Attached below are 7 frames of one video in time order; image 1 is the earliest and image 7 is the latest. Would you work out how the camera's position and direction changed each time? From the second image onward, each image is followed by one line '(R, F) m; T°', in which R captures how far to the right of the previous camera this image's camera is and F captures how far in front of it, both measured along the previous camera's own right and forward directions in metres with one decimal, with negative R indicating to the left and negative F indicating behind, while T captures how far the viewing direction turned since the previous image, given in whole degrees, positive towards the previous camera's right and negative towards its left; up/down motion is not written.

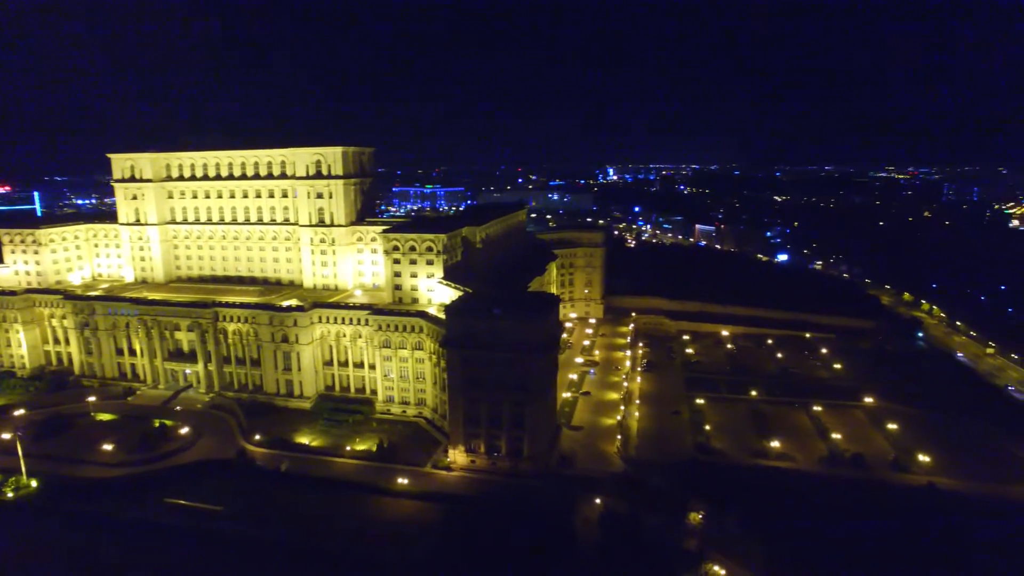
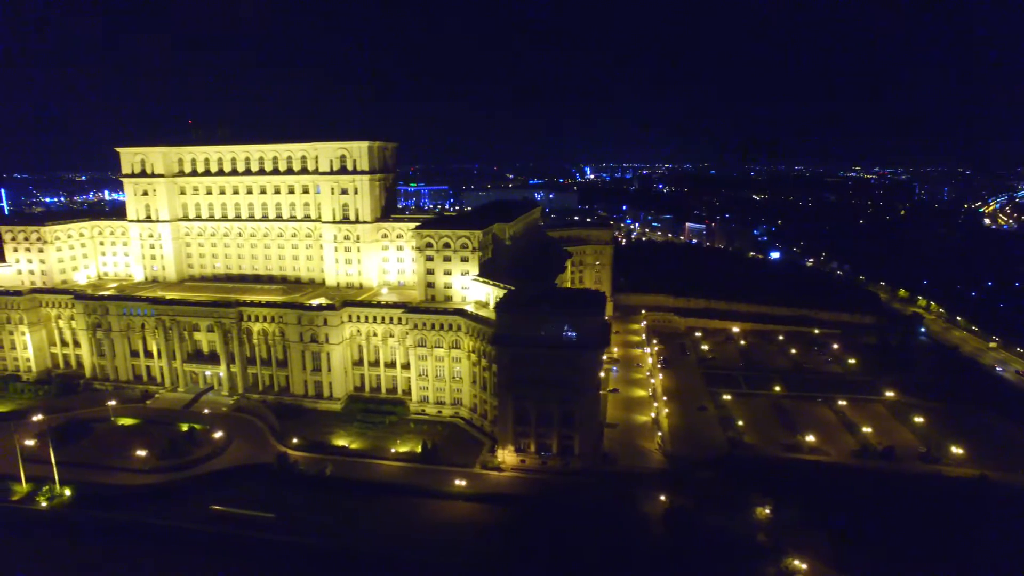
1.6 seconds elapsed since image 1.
(-6.3, +0.8) m; +3°
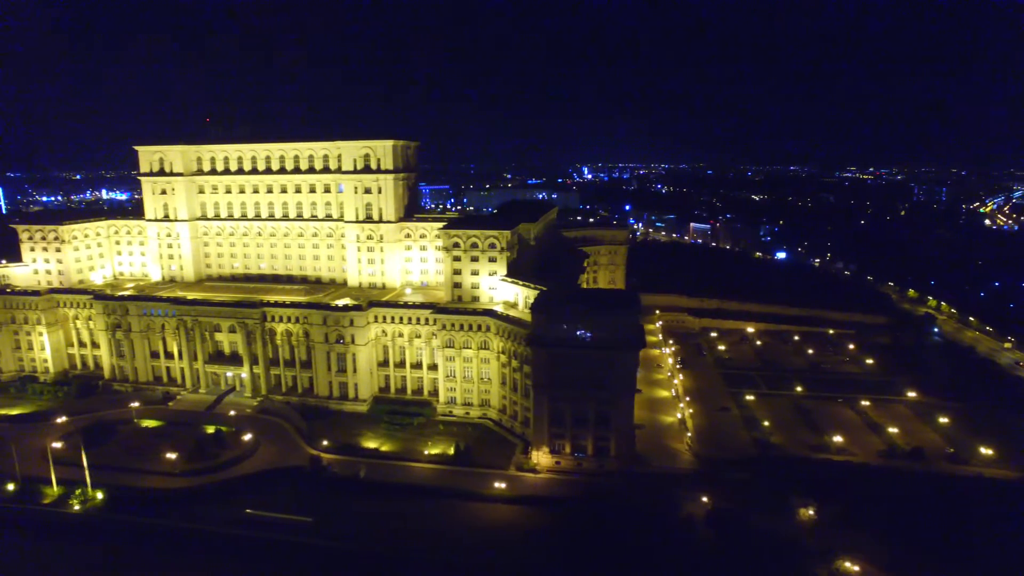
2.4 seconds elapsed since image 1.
(-3.4, +0.4) m; +1°
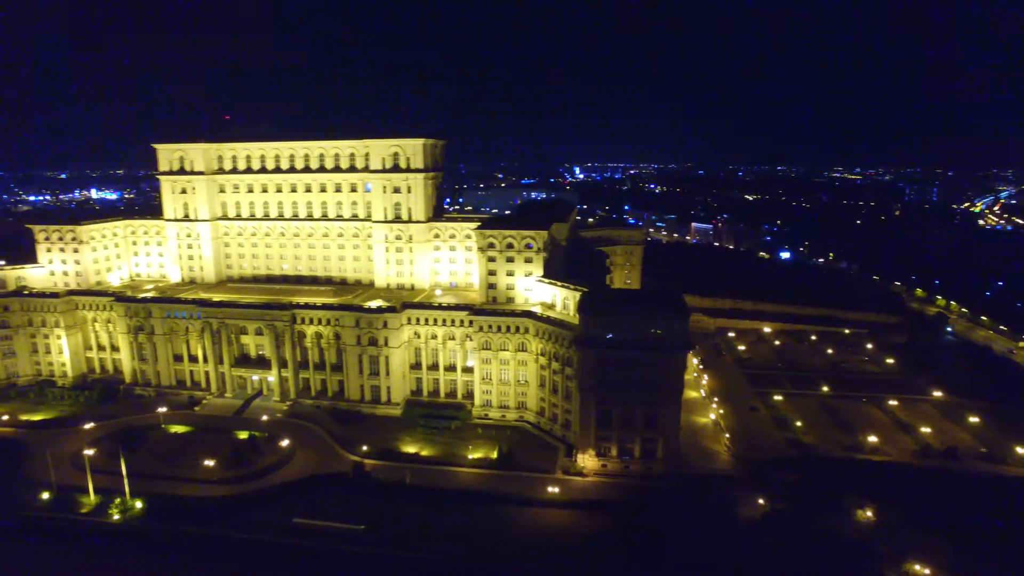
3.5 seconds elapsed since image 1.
(-4.8, +0.9) m; +1°
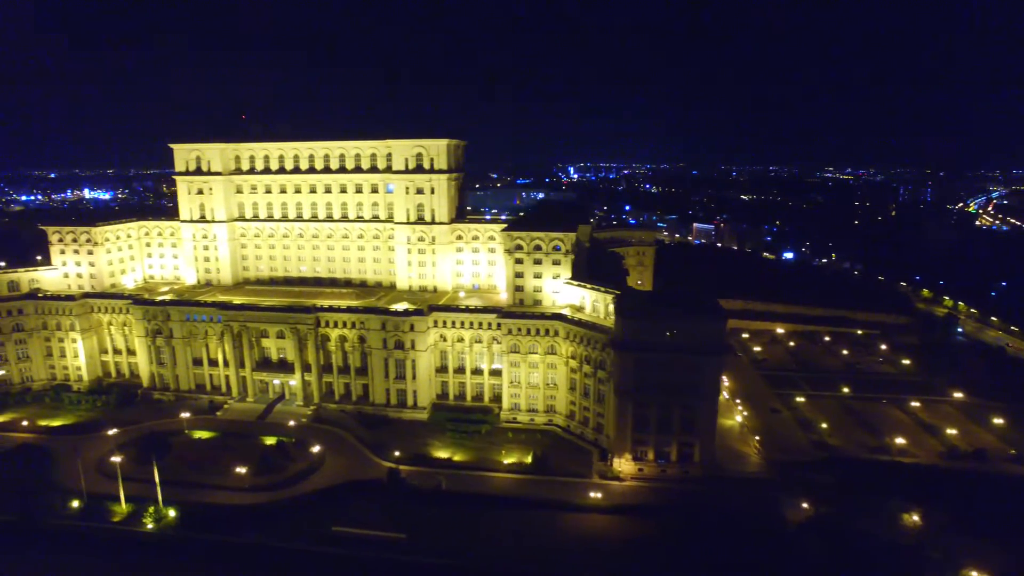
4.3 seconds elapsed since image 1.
(-3.6, +0.7) m; +1°
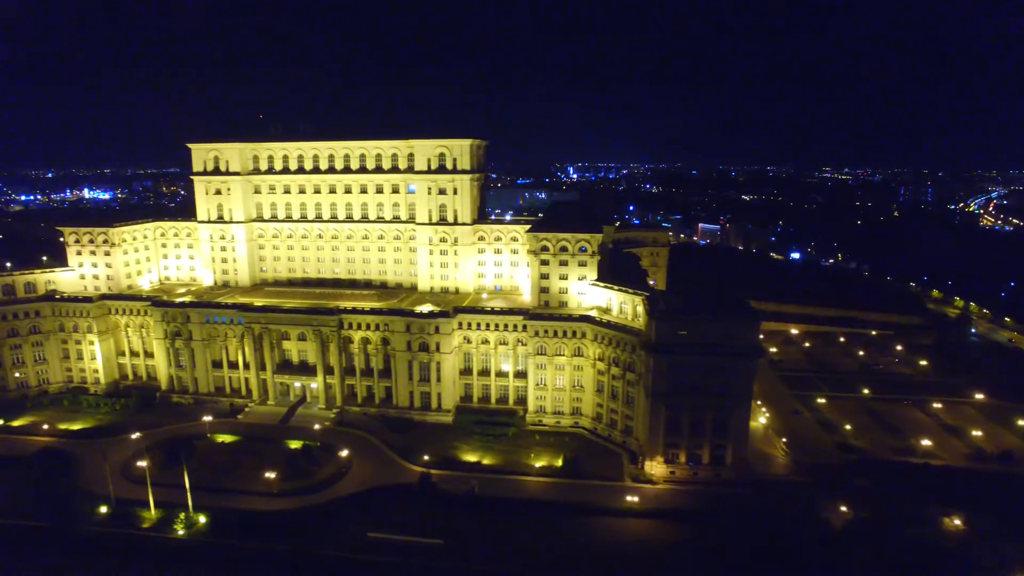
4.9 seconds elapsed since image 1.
(-2.8, +0.6) m; 0°
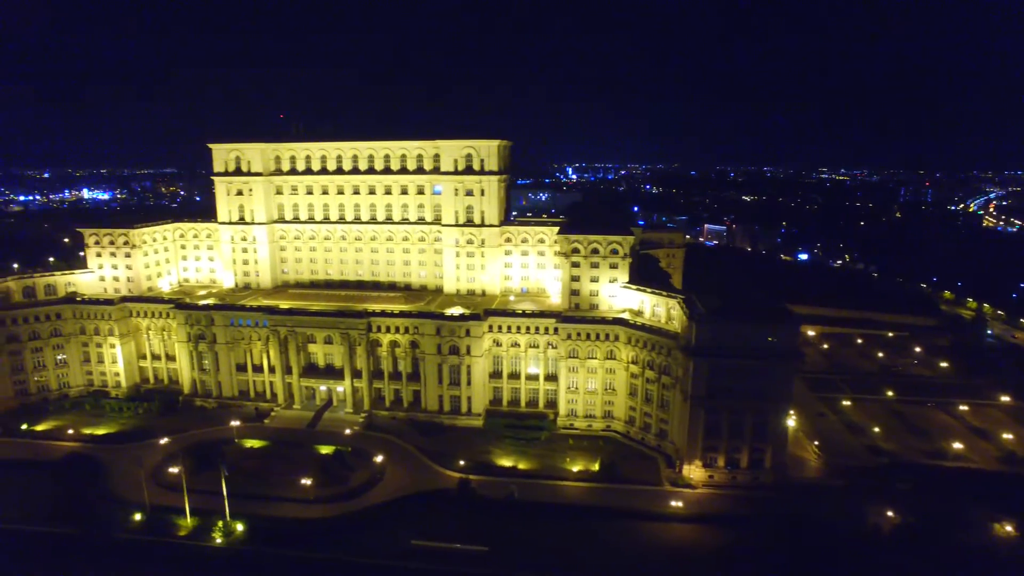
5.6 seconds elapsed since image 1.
(-3.4, +0.7) m; 0°
